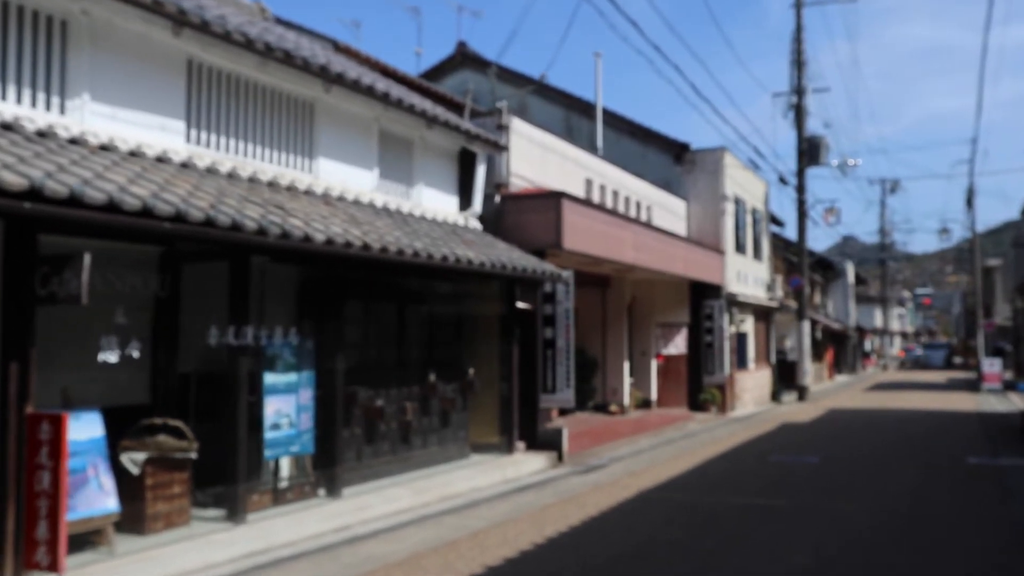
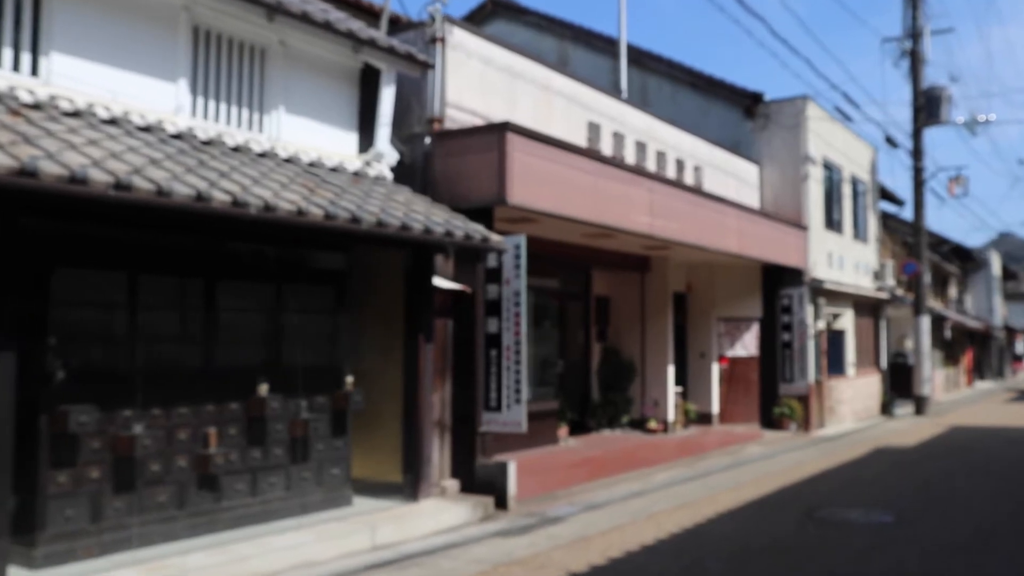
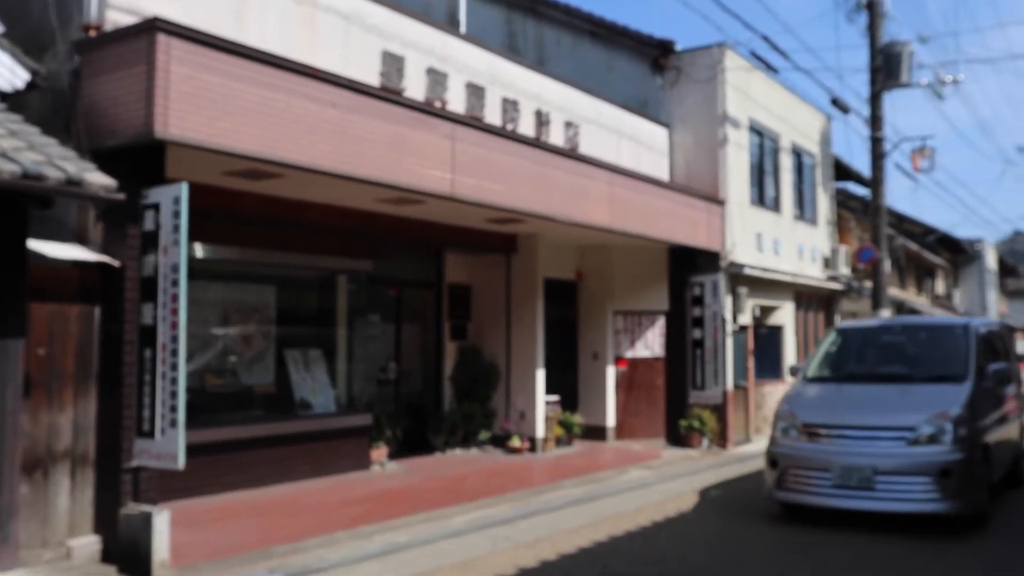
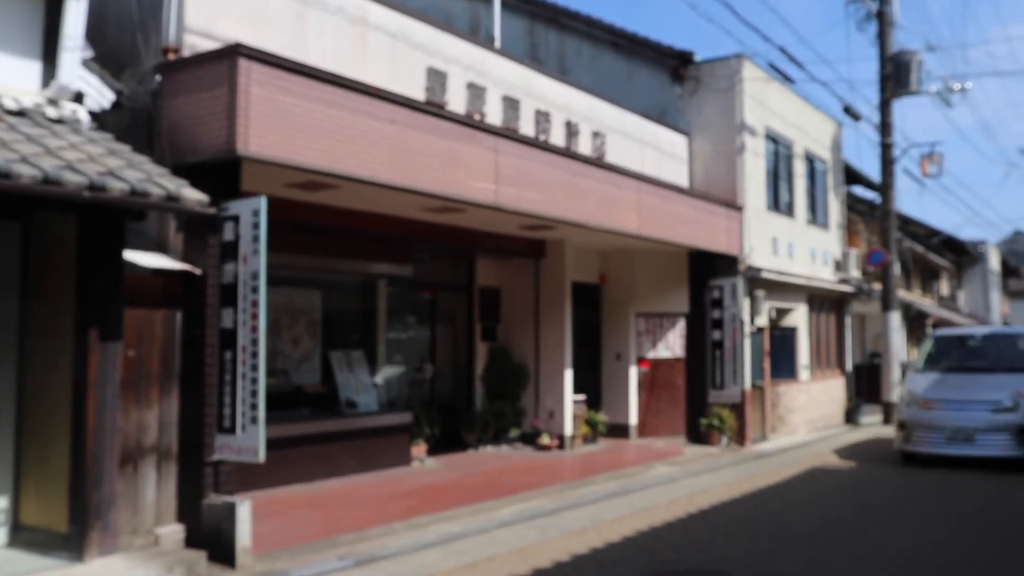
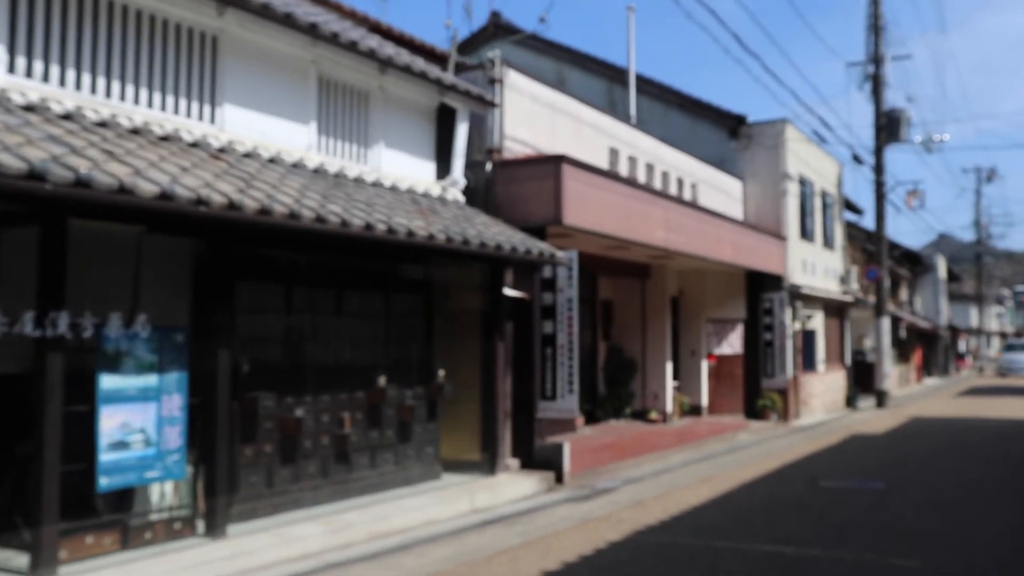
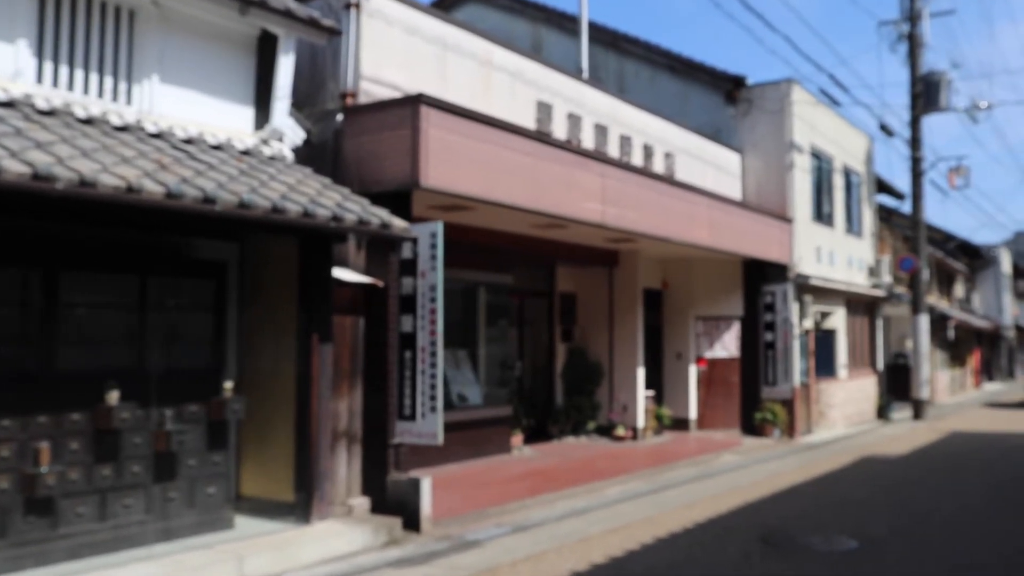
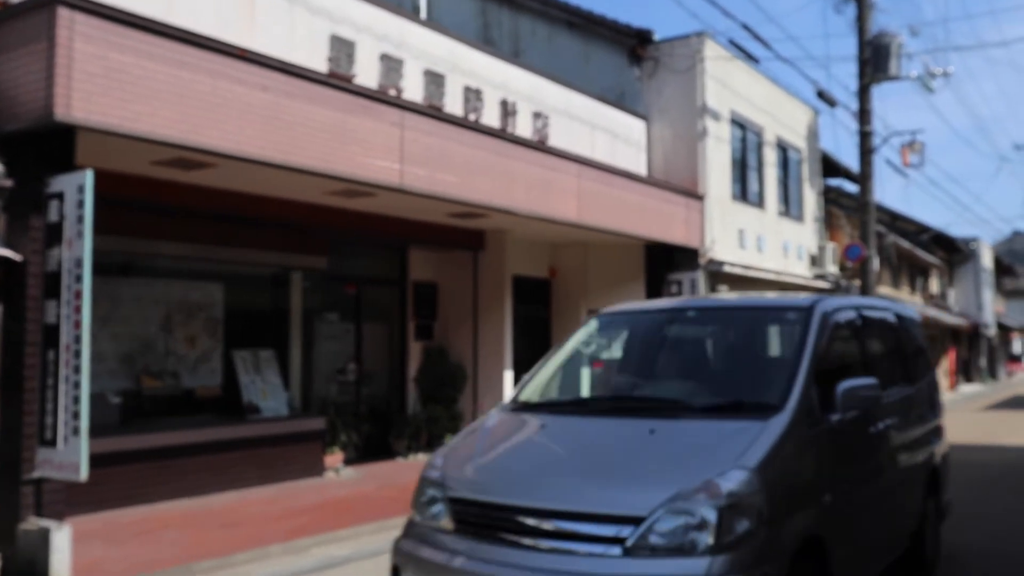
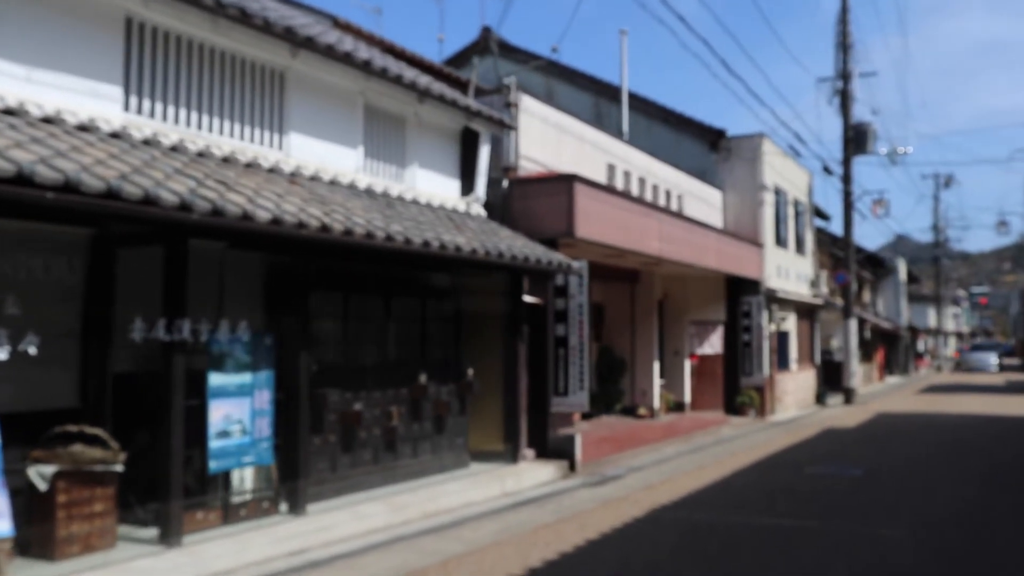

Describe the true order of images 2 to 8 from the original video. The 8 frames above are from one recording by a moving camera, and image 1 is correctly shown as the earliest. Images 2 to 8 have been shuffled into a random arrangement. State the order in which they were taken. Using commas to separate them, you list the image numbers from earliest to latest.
8, 5, 2, 6, 4, 3, 7
